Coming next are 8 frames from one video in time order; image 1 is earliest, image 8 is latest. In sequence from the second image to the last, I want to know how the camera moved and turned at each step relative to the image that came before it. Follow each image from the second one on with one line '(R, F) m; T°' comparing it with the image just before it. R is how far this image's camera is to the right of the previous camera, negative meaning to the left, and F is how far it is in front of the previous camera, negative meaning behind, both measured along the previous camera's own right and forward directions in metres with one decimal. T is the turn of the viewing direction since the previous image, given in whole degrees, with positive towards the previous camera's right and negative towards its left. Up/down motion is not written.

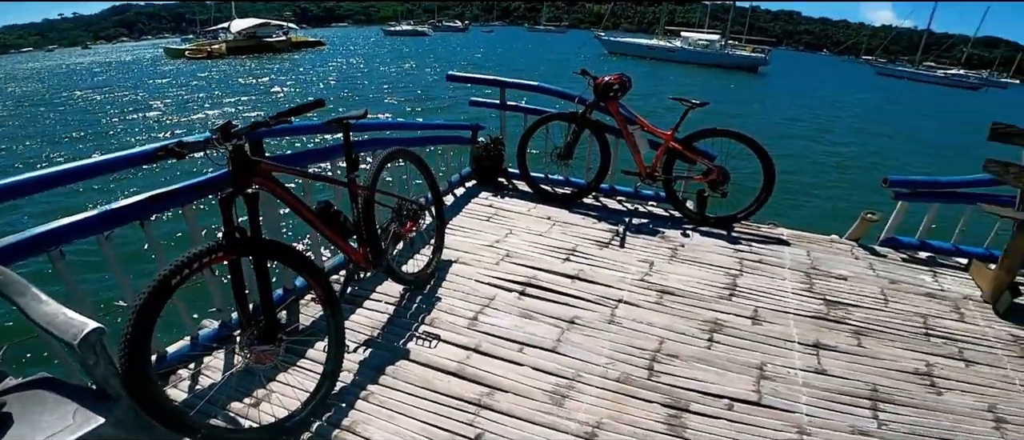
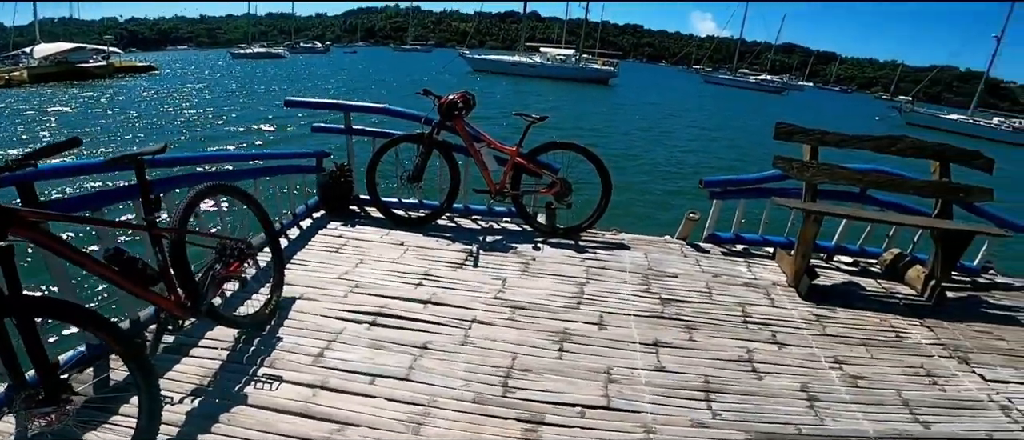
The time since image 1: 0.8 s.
(+0.4, +0.1) m; +12°
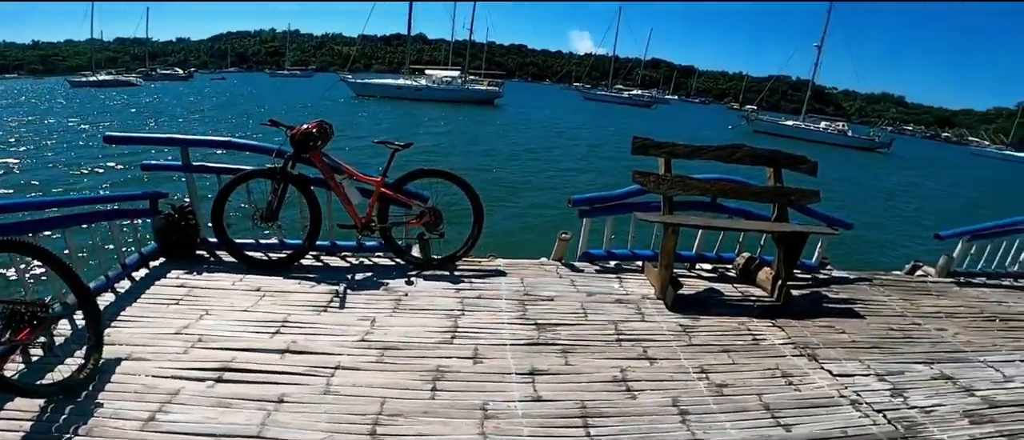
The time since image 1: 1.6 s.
(+0.3, +0.3) m; +11°
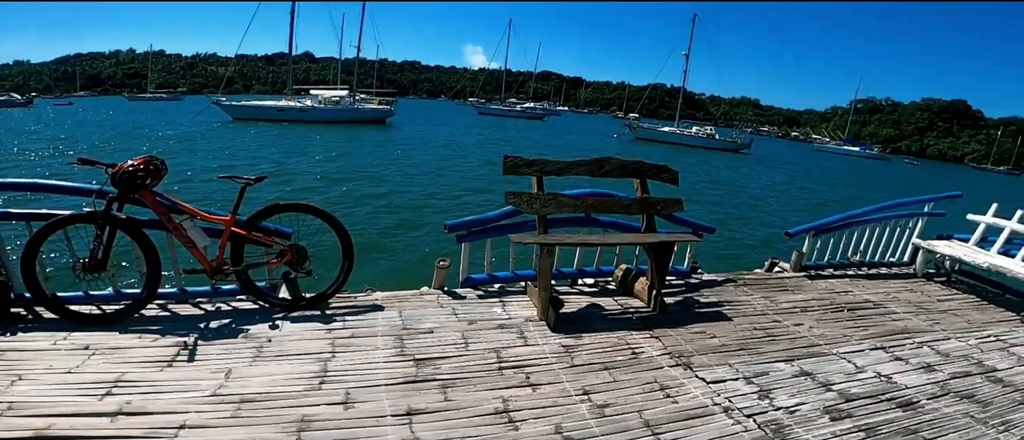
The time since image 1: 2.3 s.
(+0.3, +0.3) m; +10°
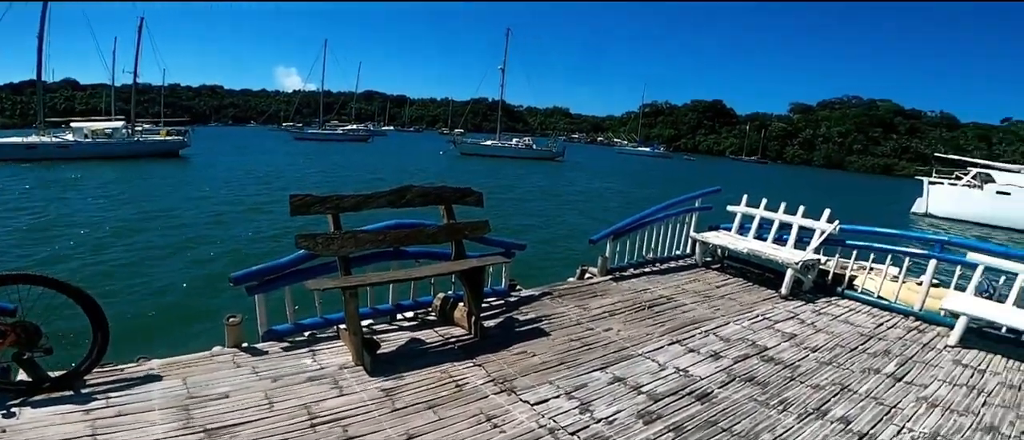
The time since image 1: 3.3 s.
(+0.2, +0.2) m; +18°
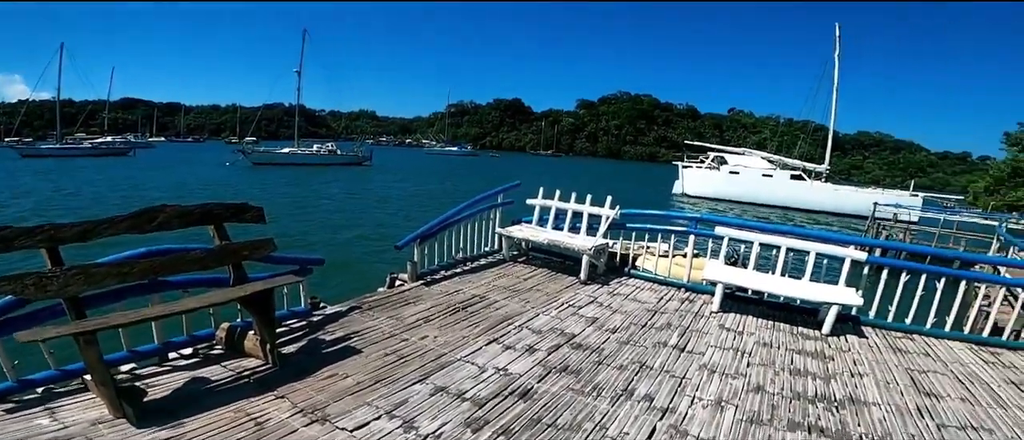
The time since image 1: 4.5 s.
(0.0, +0.2) m; +20°
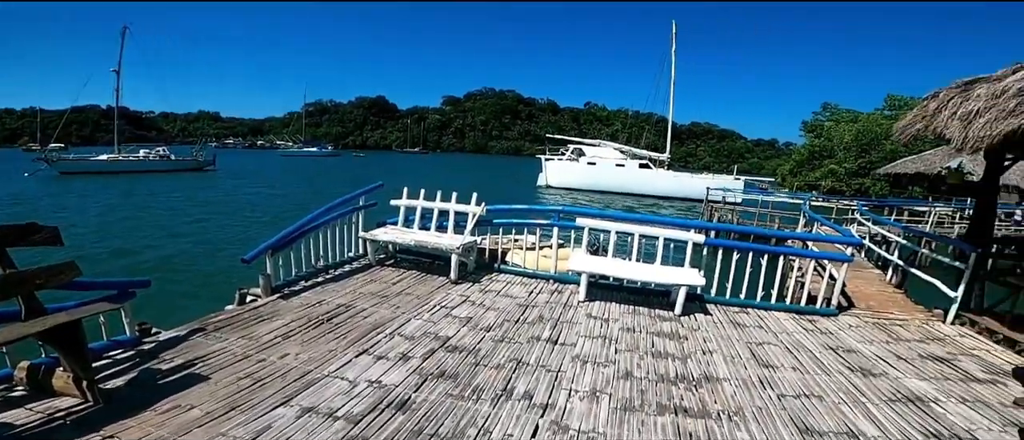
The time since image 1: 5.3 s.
(0.0, +0.1) m; +14°
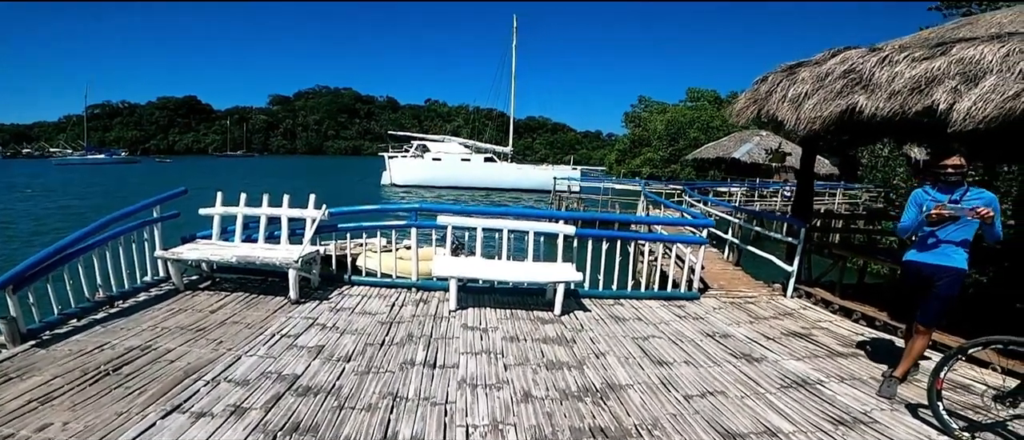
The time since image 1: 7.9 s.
(-0.1, +0.6) m; +16°
